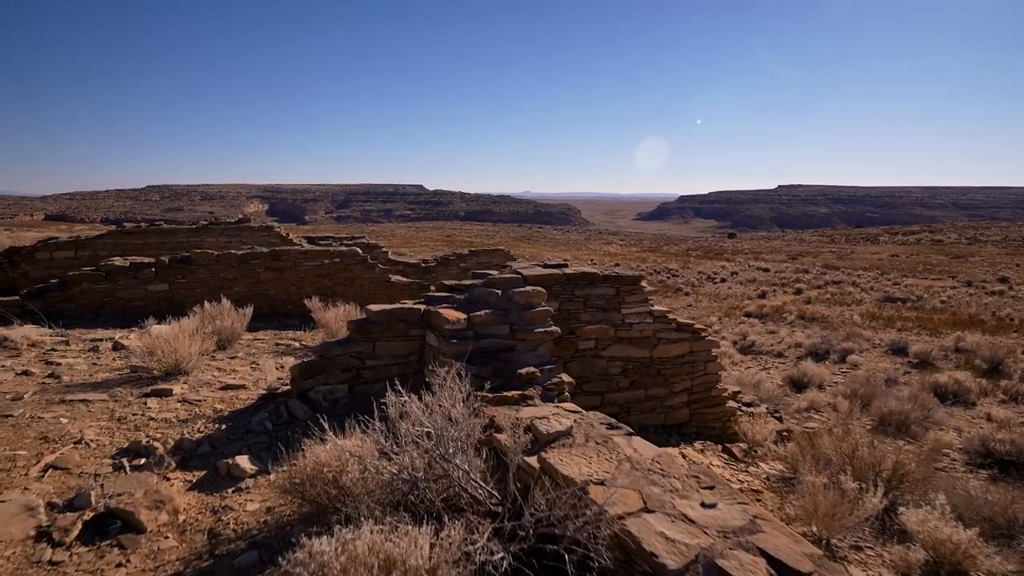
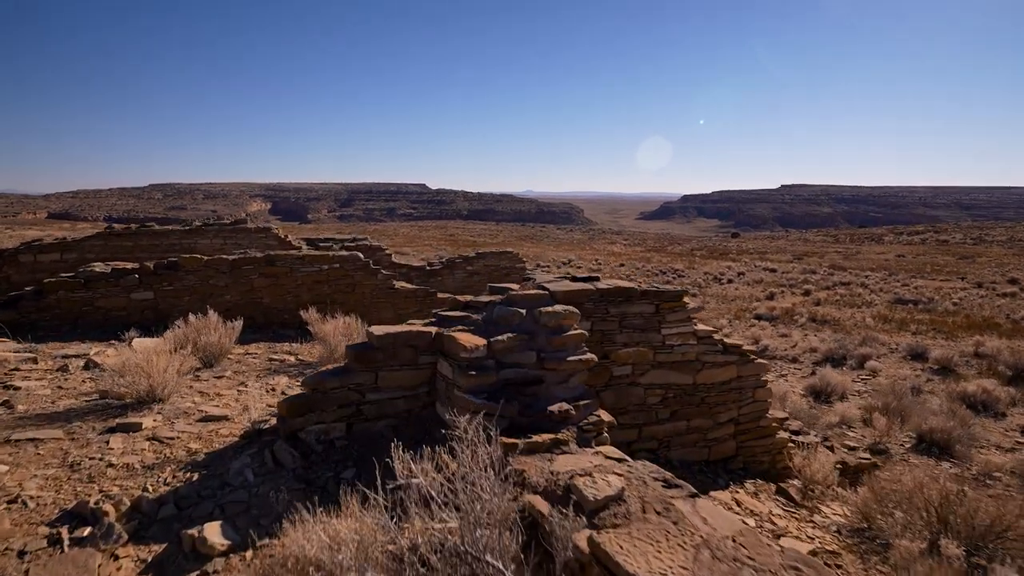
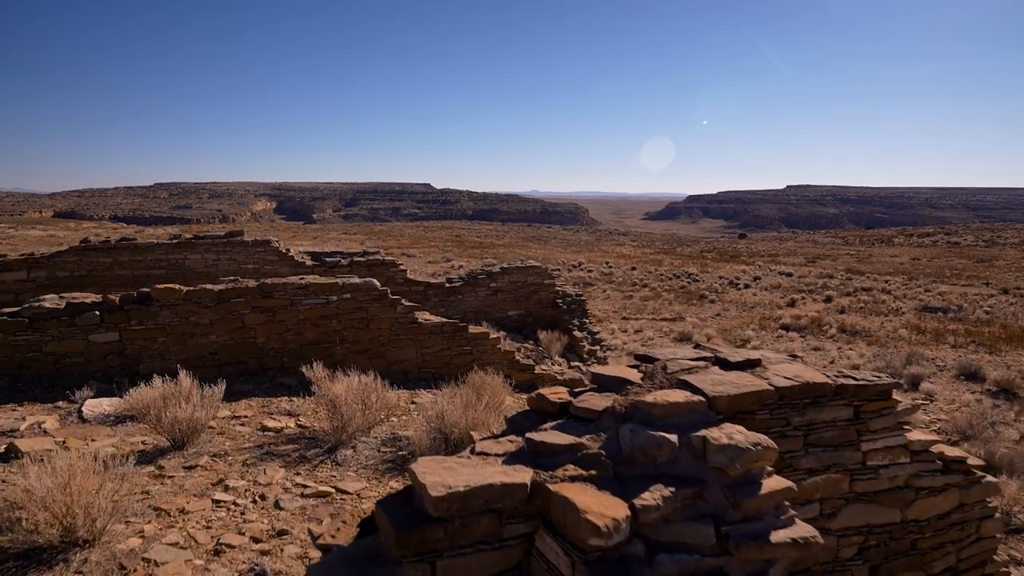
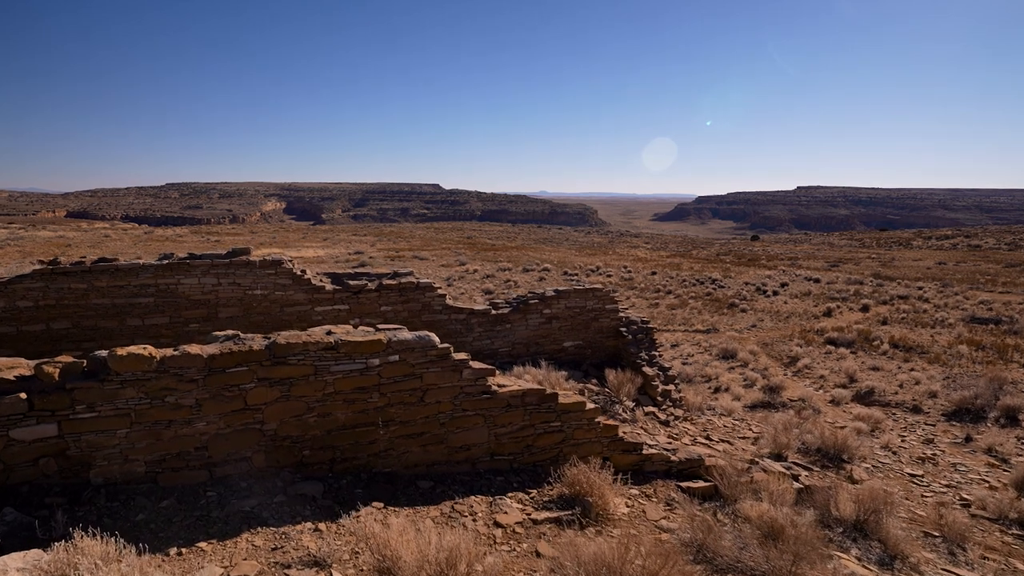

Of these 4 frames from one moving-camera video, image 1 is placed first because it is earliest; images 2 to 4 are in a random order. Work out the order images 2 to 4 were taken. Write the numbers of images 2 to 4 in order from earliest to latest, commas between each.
2, 3, 4
